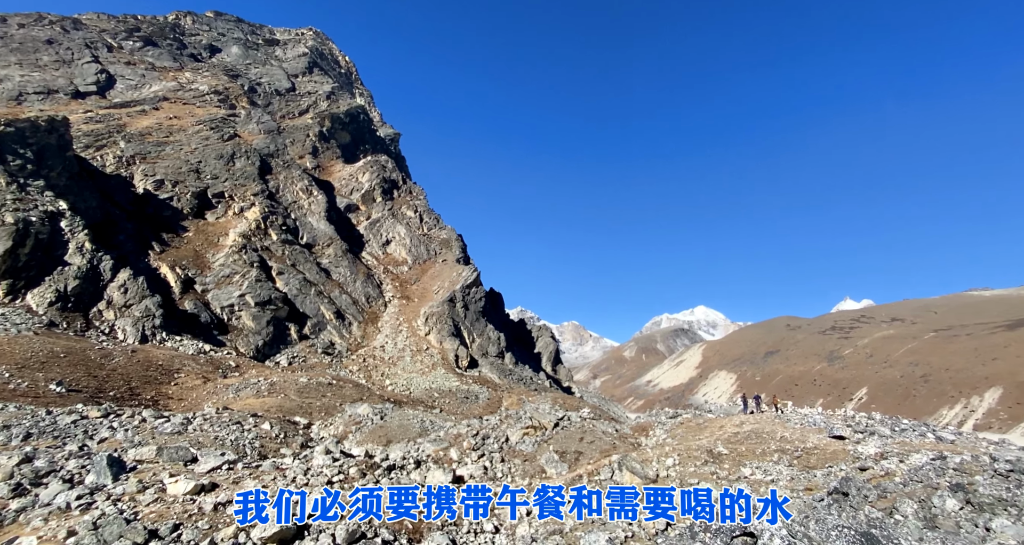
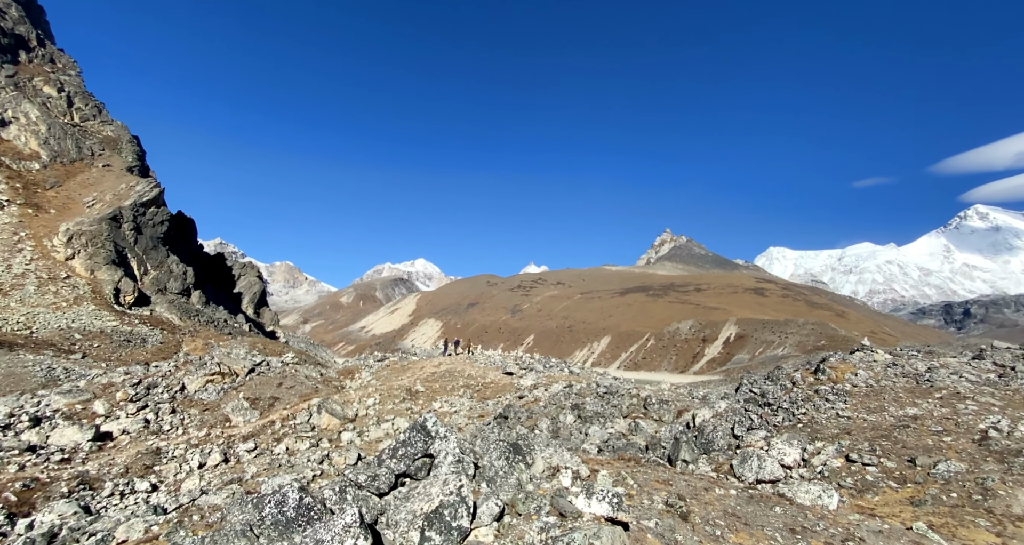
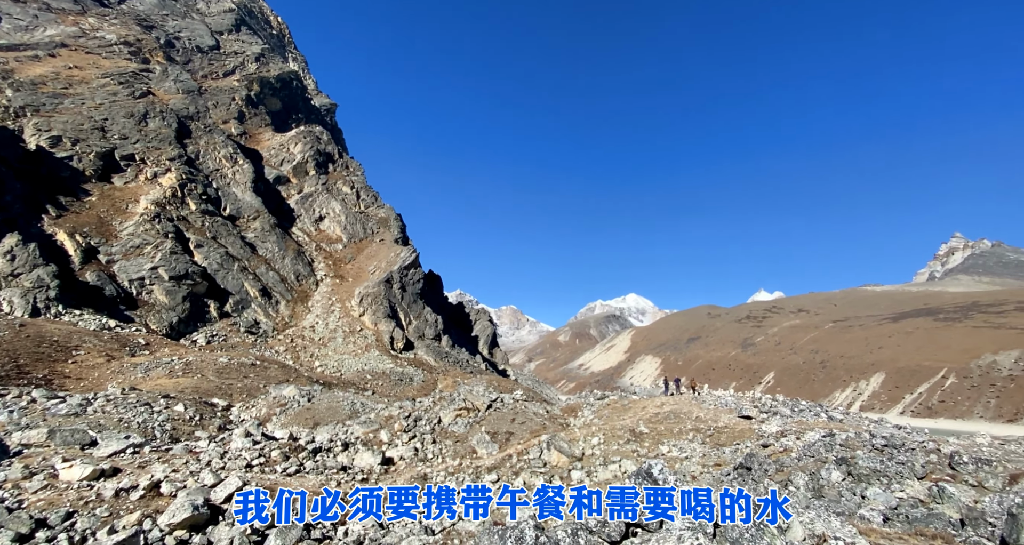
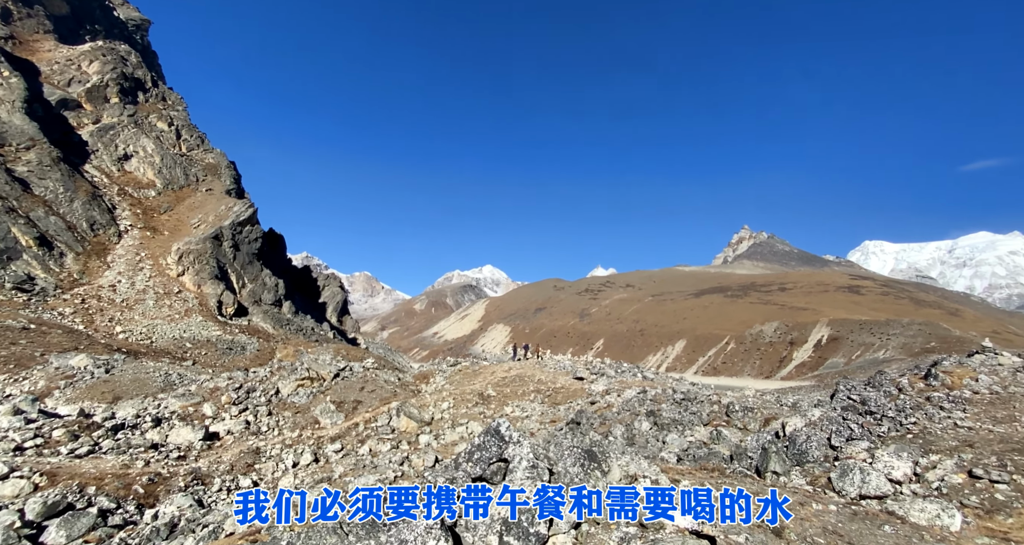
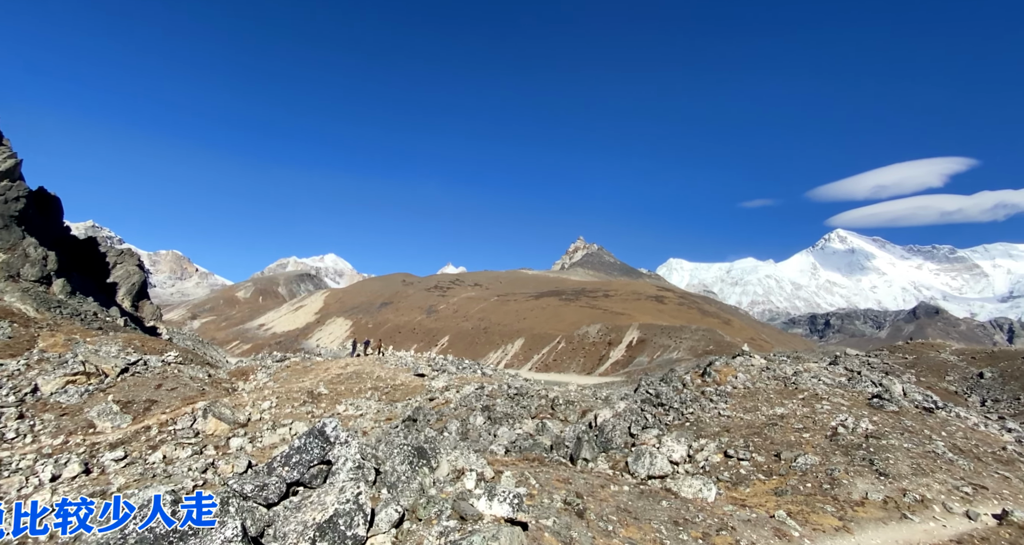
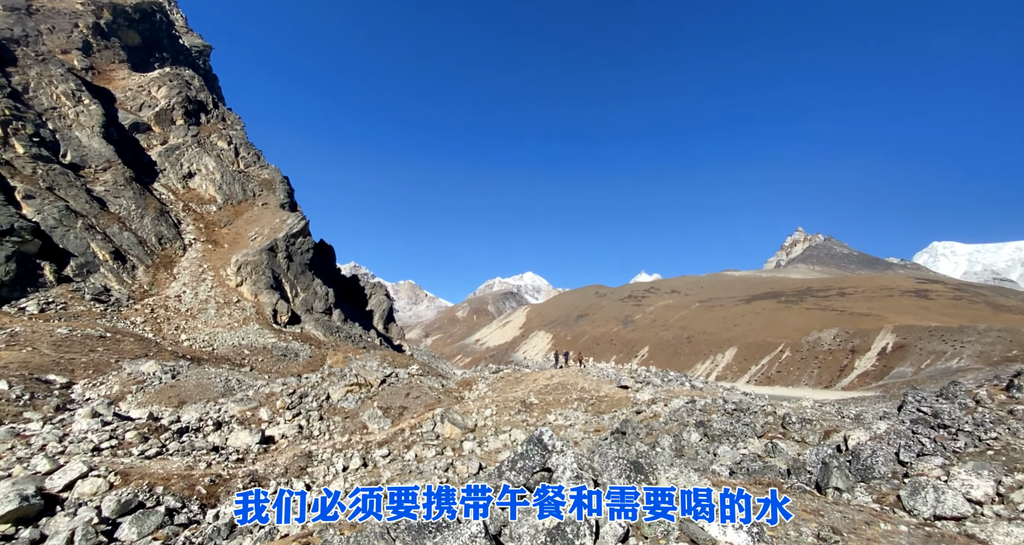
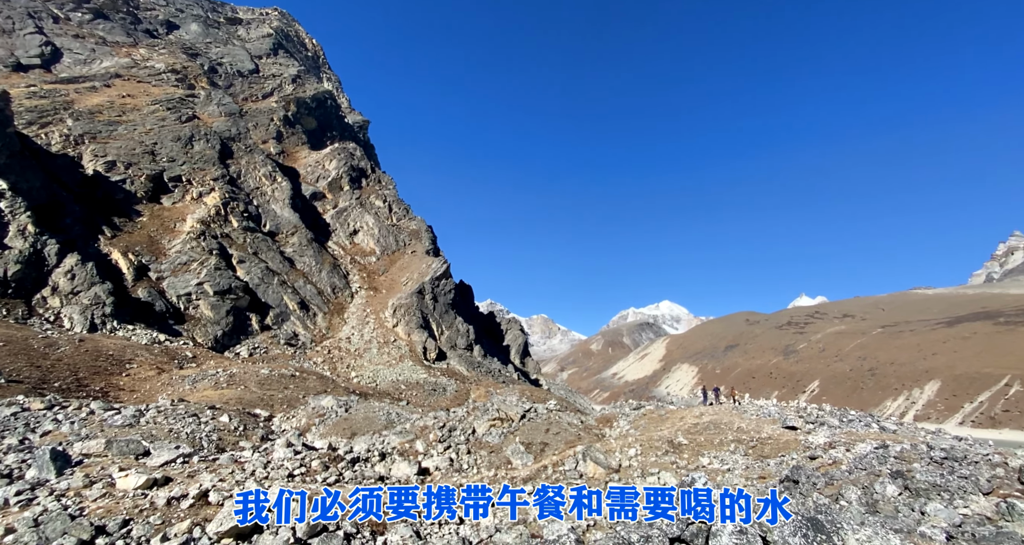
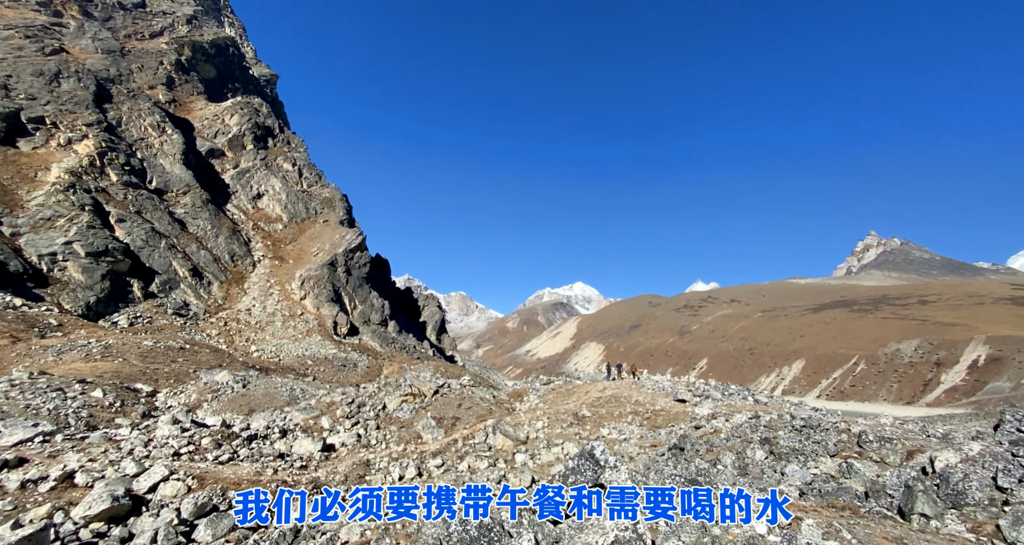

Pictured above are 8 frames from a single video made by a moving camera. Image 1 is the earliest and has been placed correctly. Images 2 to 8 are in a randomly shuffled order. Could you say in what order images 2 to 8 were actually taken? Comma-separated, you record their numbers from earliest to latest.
7, 3, 8, 6, 4, 2, 5
